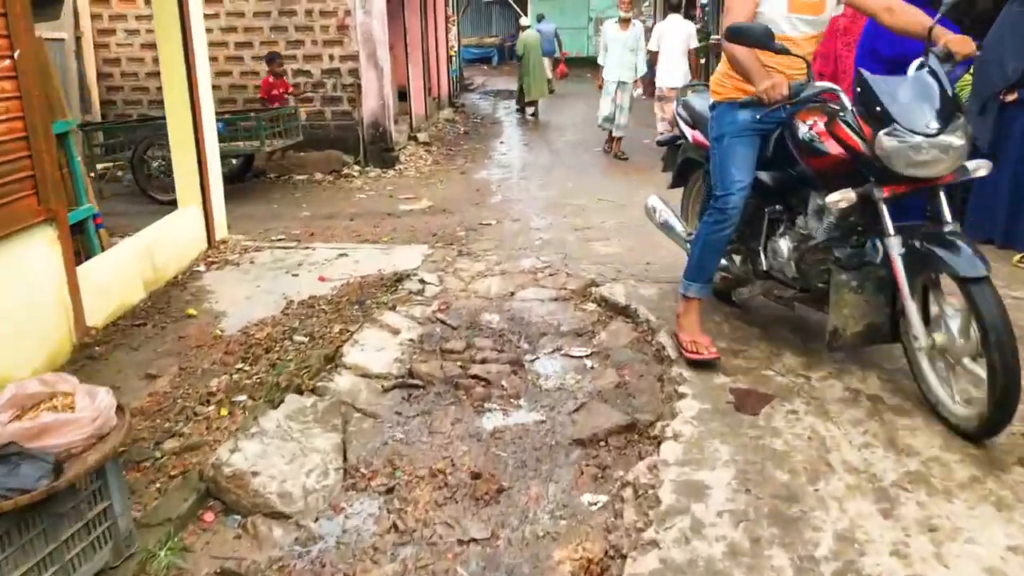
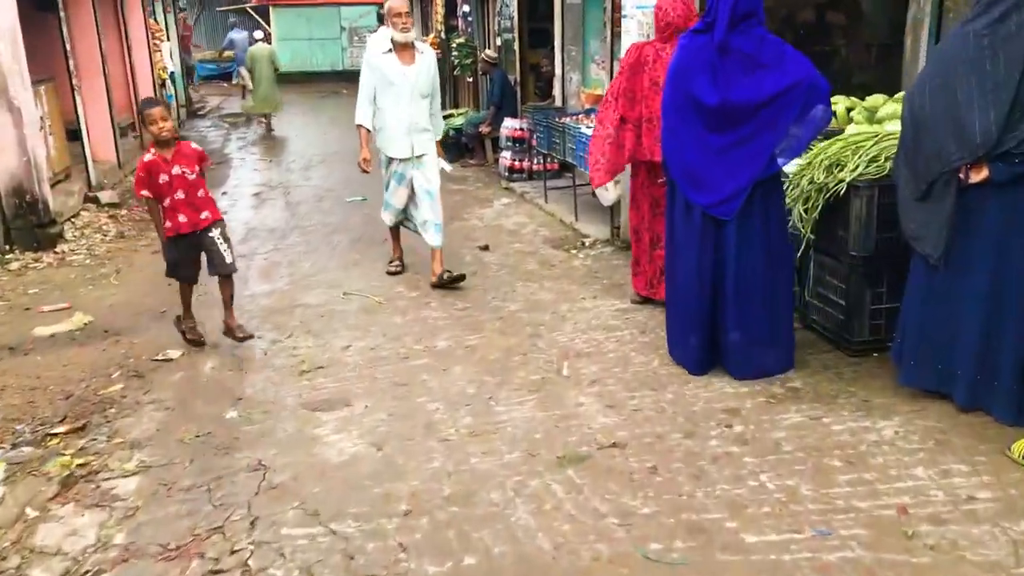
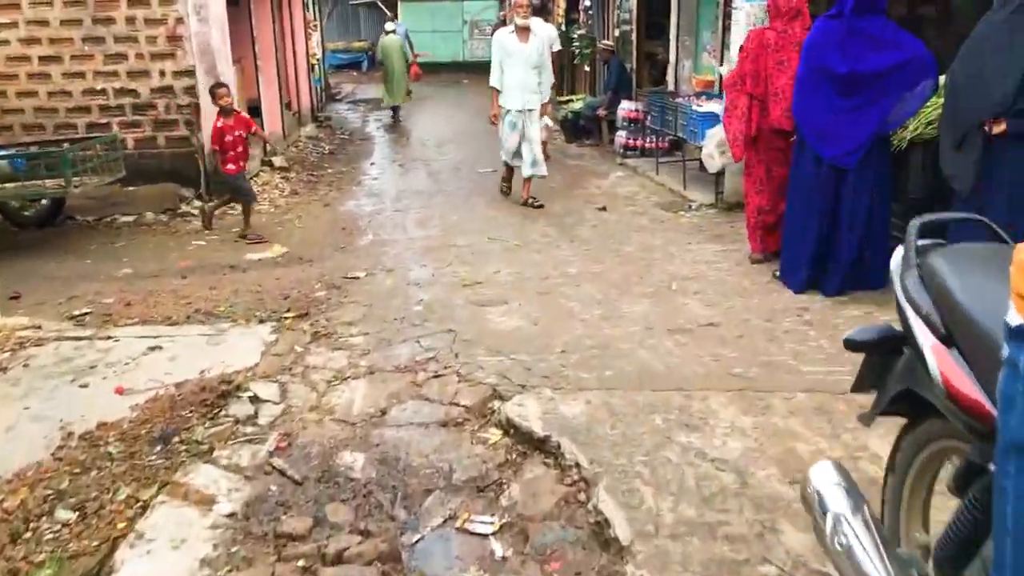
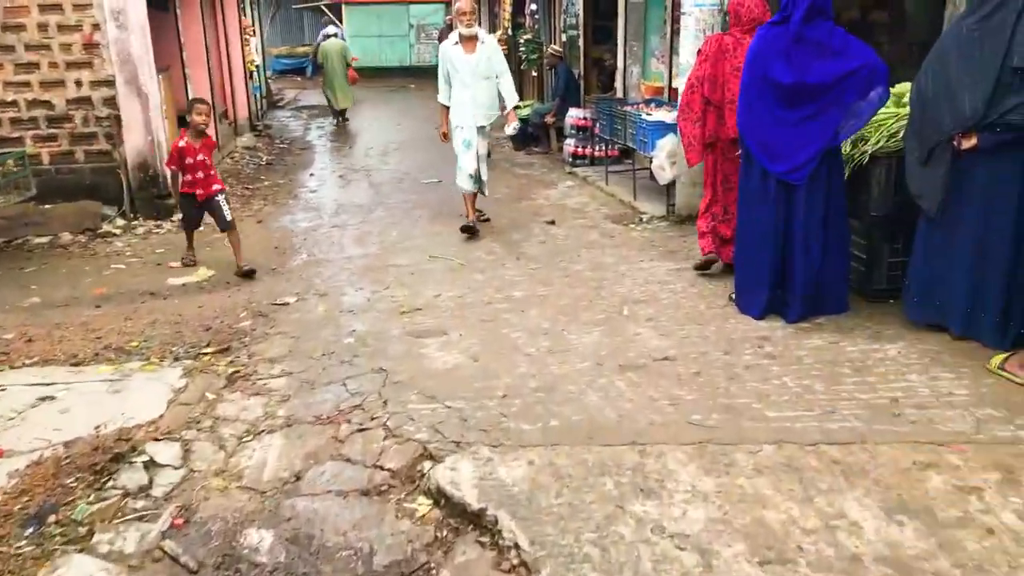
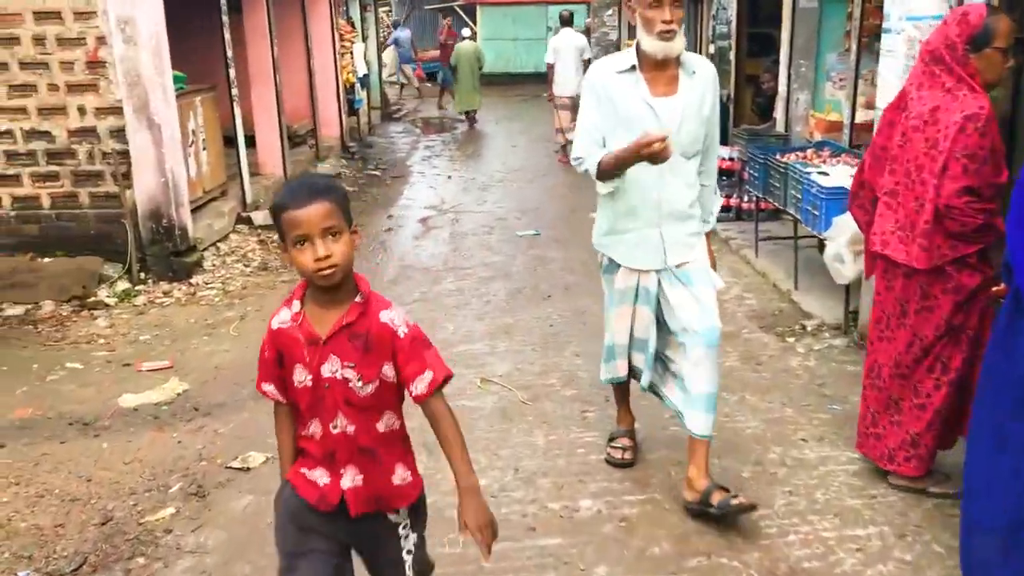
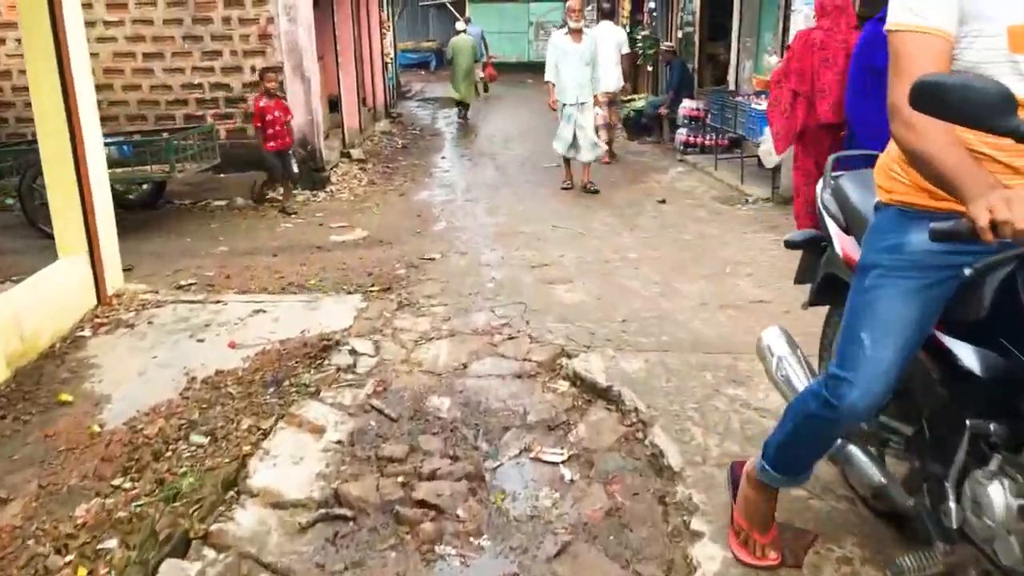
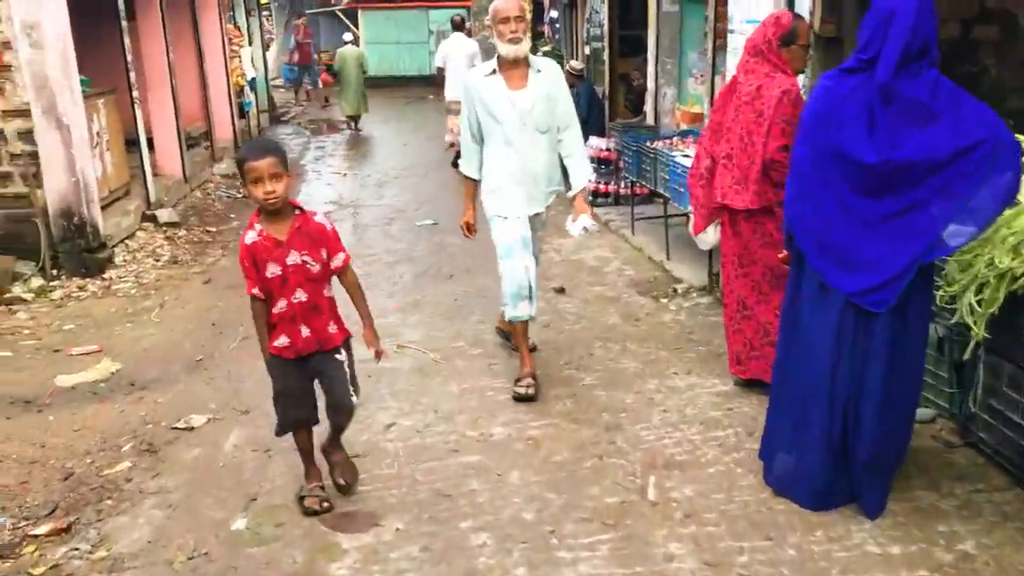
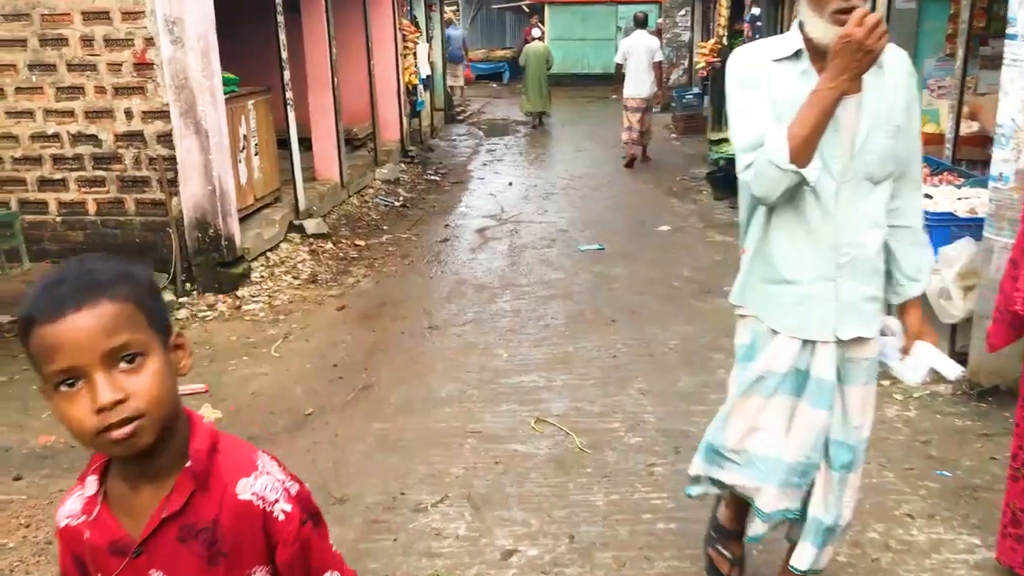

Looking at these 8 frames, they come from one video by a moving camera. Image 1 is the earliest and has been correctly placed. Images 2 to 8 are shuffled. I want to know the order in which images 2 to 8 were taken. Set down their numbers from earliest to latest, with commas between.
6, 3, 4, 2, 7, 5, 8
